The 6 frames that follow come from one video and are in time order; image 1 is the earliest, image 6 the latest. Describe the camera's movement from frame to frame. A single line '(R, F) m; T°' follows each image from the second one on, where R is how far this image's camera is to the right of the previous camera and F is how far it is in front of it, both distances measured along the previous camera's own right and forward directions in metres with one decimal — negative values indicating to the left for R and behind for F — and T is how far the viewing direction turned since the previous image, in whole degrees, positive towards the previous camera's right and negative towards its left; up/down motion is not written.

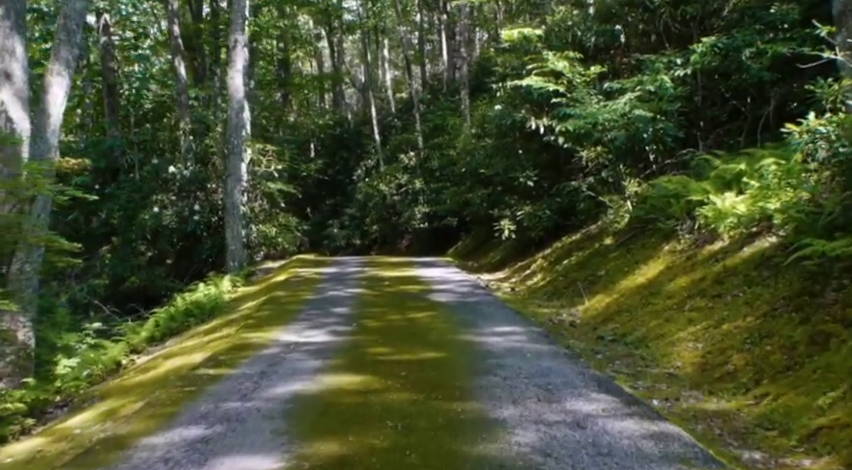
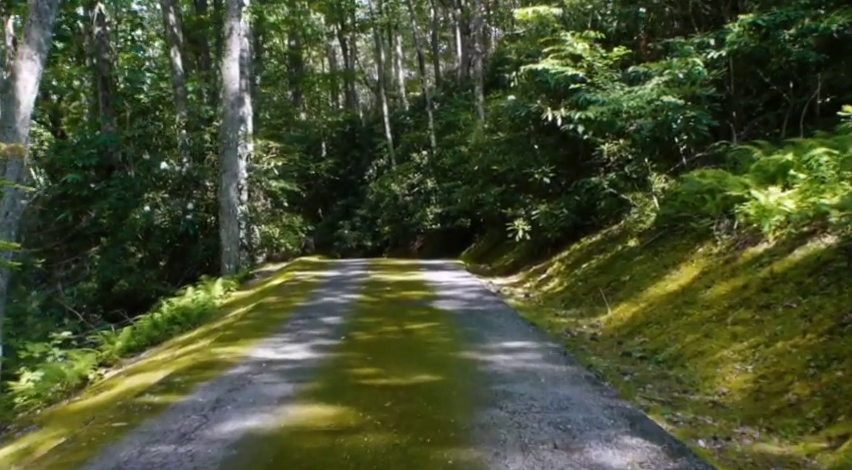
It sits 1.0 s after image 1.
(+0.1, +1.0) m; -1°
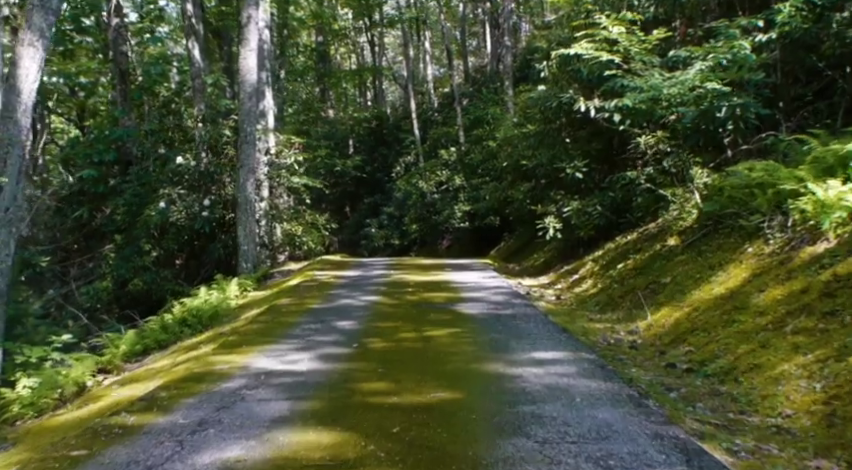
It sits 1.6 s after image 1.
(+0.1, +0.6) m; -2°
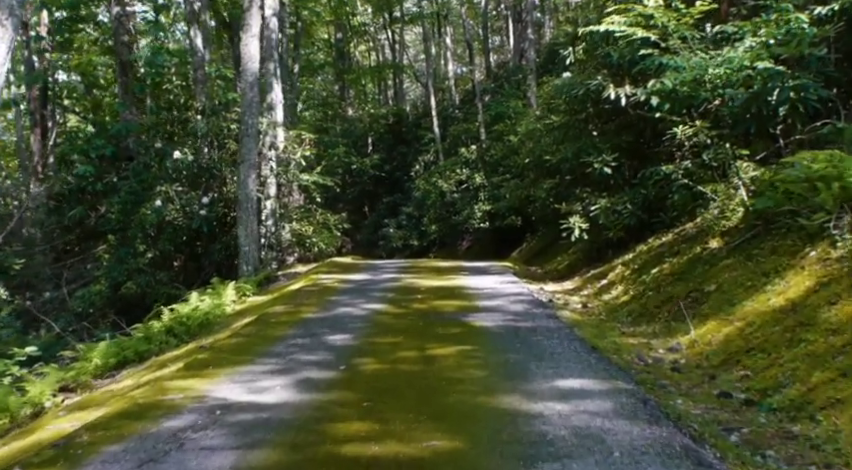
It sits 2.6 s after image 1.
(+0.1, +1.0) m; -2°
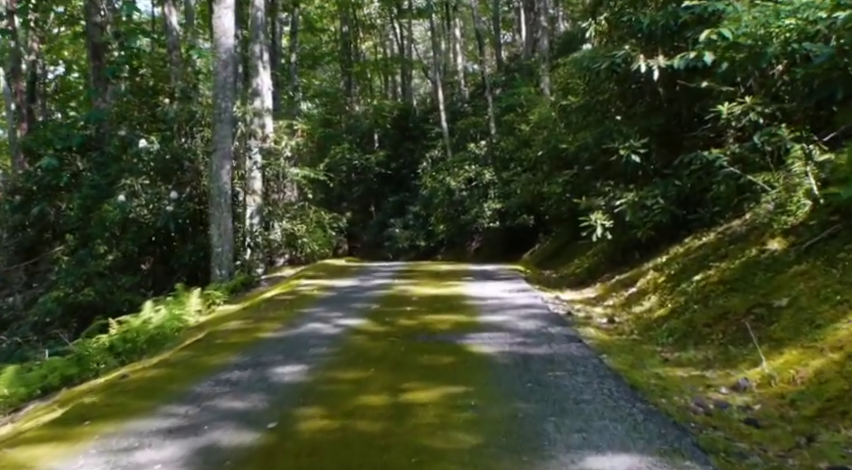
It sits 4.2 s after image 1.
(+0.2, +1.6) m; -1°
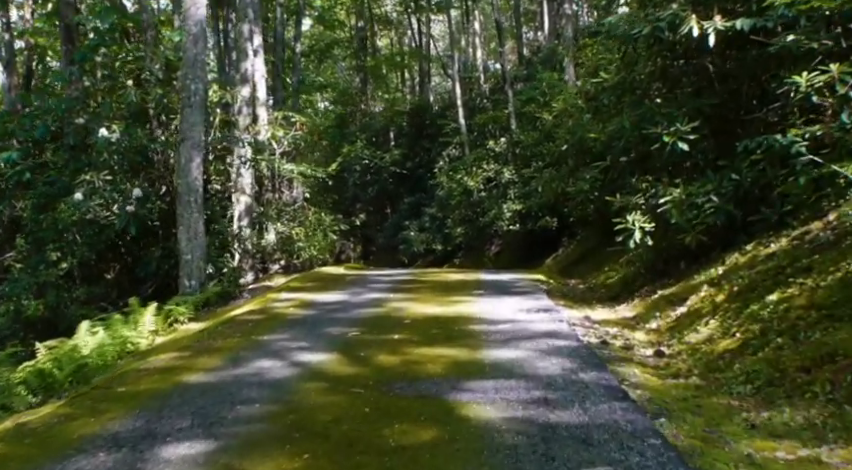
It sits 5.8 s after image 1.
(+0.2, +1.7) m; -2°
